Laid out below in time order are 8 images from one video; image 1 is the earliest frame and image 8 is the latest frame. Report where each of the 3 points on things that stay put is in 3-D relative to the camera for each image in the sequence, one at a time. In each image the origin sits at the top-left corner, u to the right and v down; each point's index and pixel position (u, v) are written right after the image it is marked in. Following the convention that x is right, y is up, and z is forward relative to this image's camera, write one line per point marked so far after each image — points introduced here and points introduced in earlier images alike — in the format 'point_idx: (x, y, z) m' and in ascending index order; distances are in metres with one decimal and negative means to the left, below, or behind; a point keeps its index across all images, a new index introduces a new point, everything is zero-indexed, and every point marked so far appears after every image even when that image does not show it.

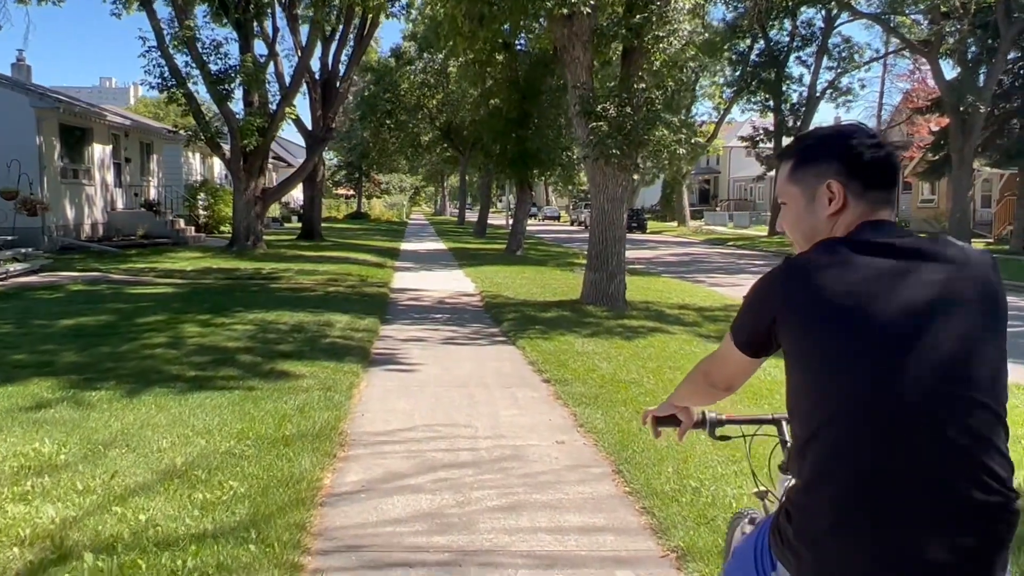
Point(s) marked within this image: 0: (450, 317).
0: (-0.9, -0.4, +12.5) m
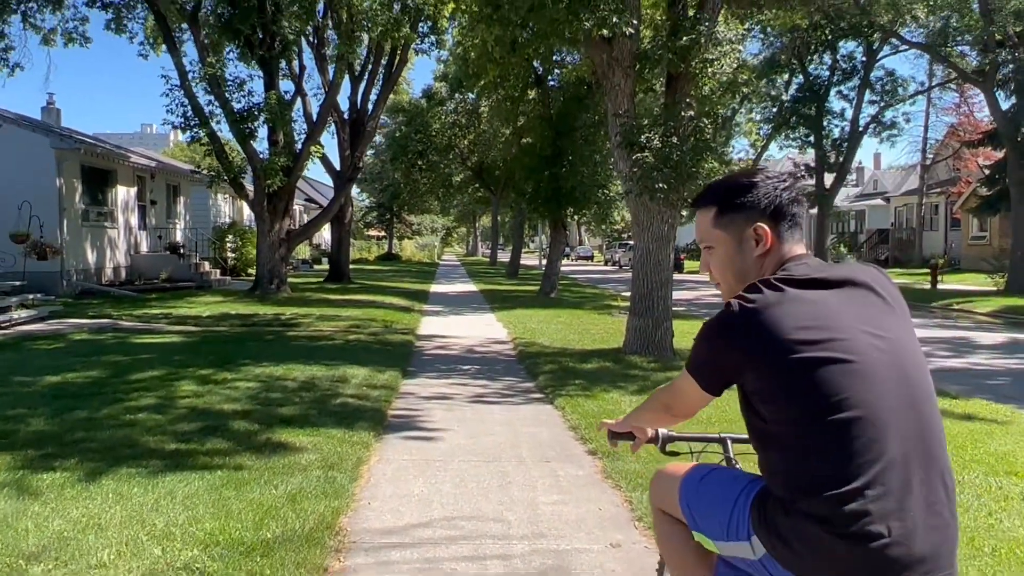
0: (-0.4, -1.1, +11.3) m
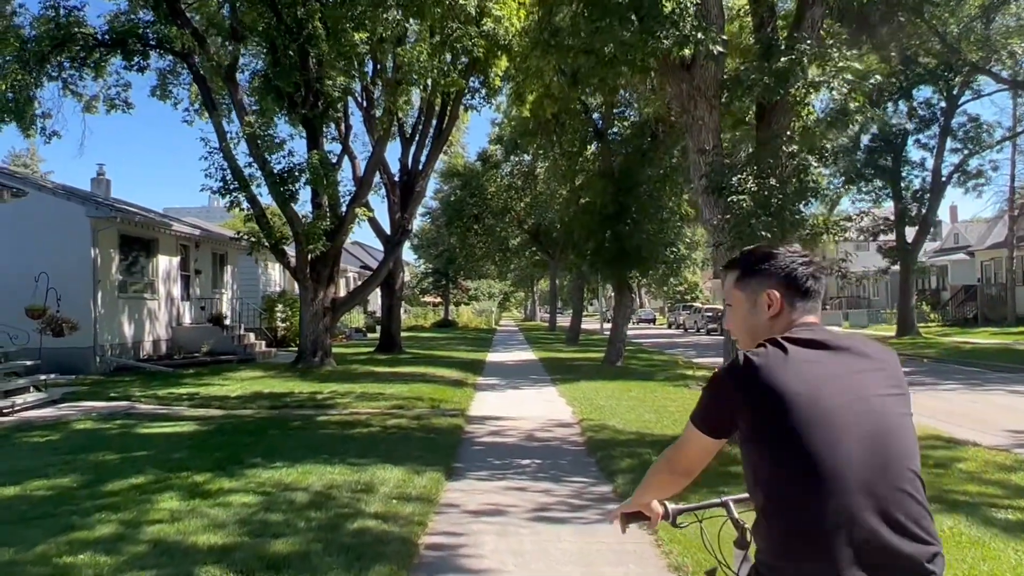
0: (+0.3, -1.9, +9.2) m
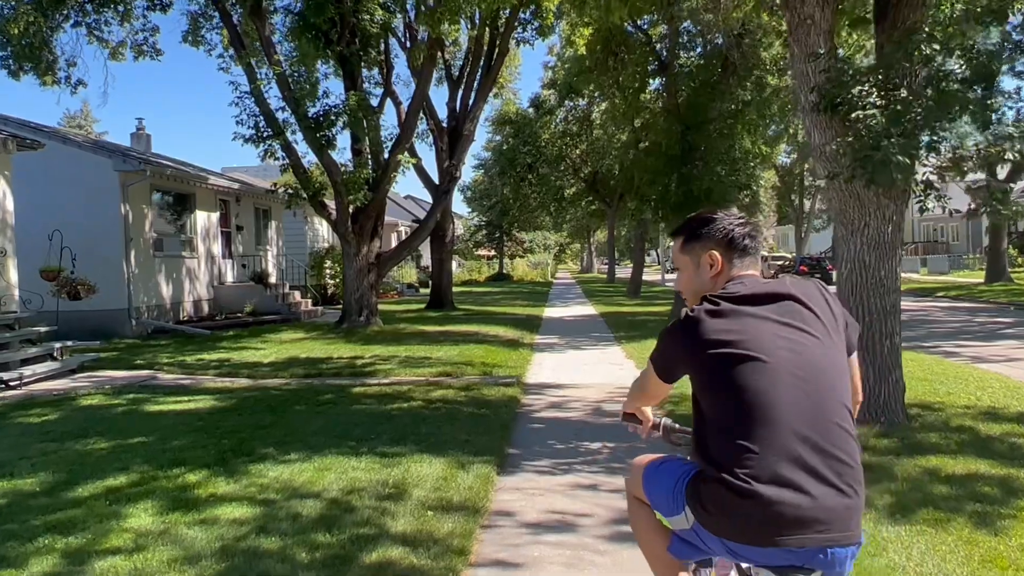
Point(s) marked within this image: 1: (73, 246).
0: (+0.9, -1.4, +7.6) m
1: (-9.3, +0.9, +18.4) m
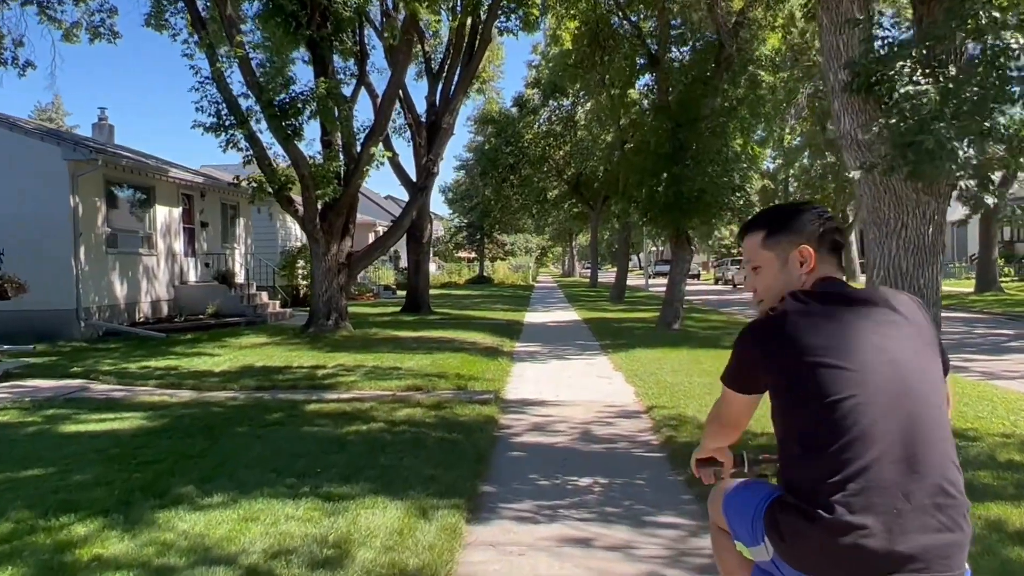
0: (+0.7, -1.5, +6.4) m
1: (-9.7, +1.0, +17.0) m
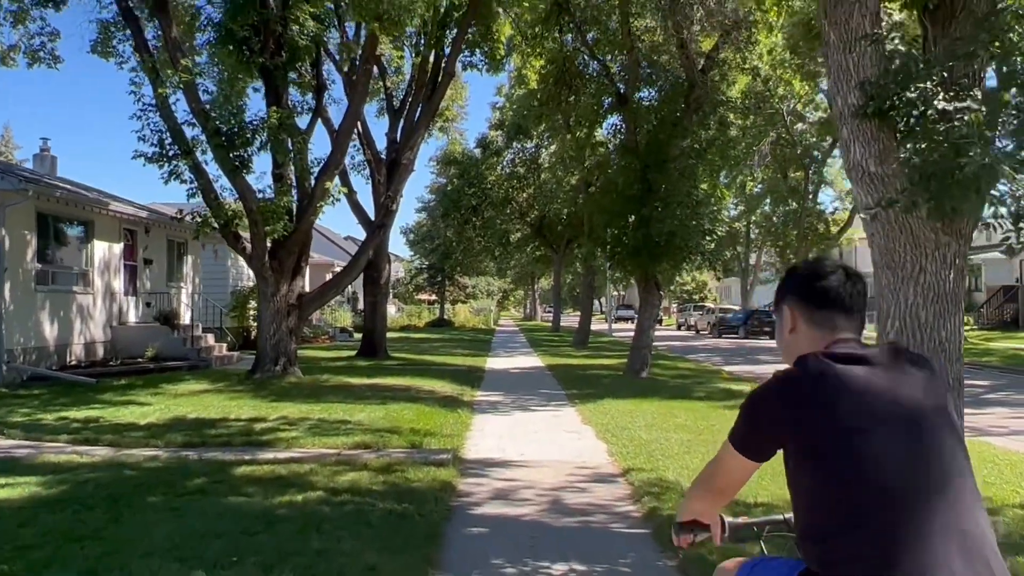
0: (+0.5, -1.8, +5.4) m
1: (-10.4, +0.2, +15.6) m
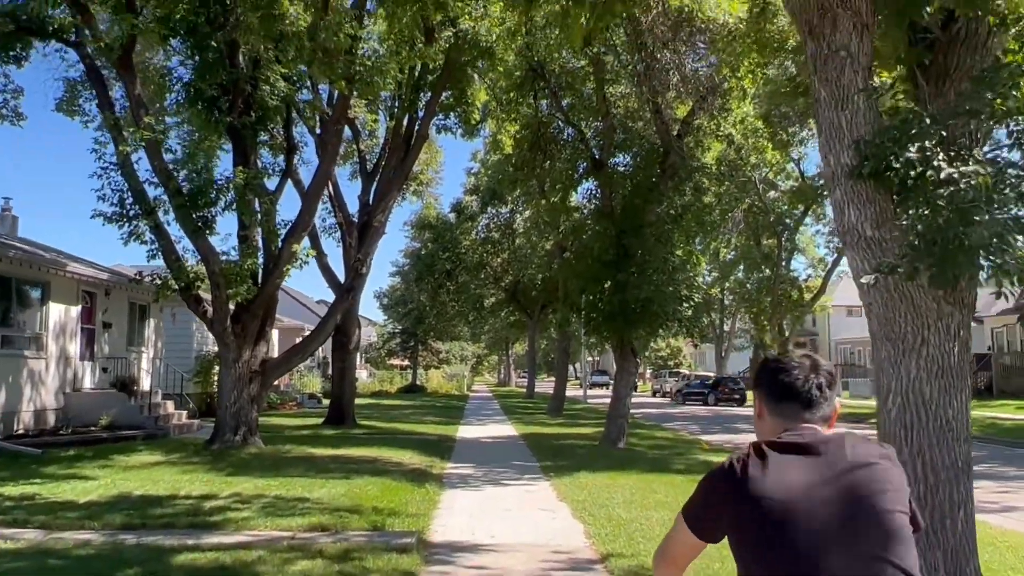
0: (+0.3, -2.2, +4.7) m
1: (-10.9, -0.9, +14.8) m
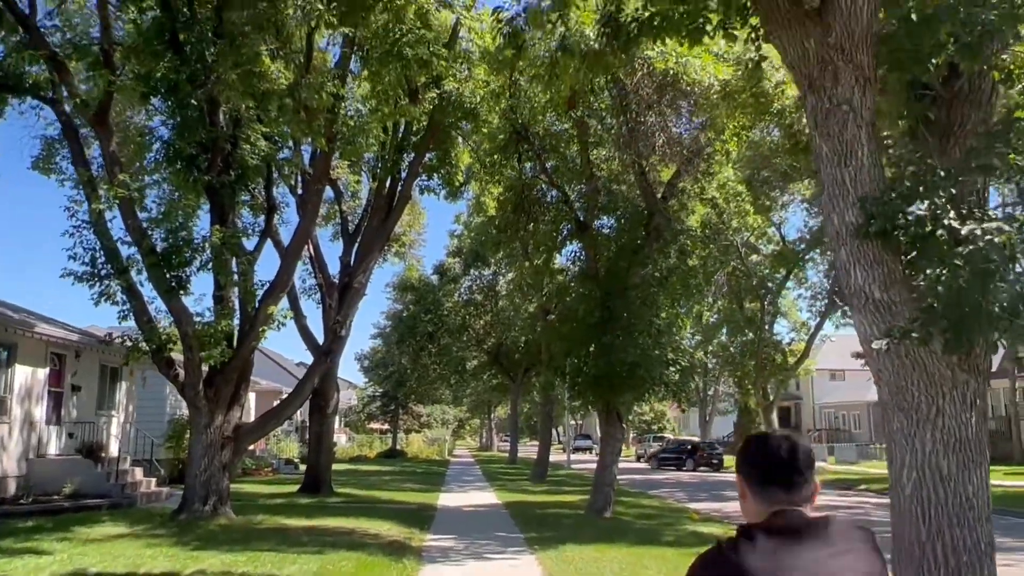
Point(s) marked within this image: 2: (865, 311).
0: (+0.2, -2.5, +4.2) m
1: (-11.2, -1.9, +14.1) m
2: (+2.2, -0.2, +5.2) m
